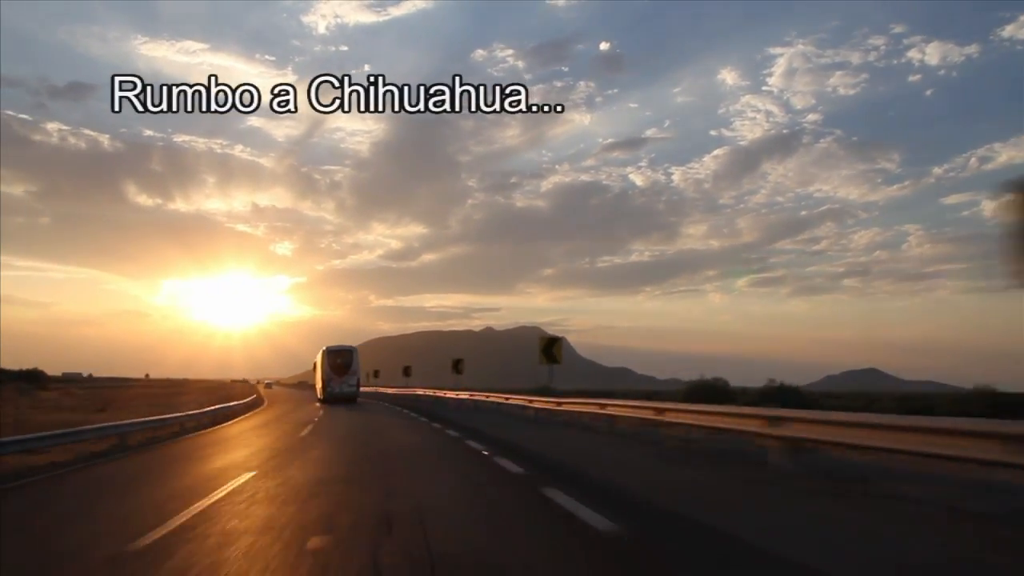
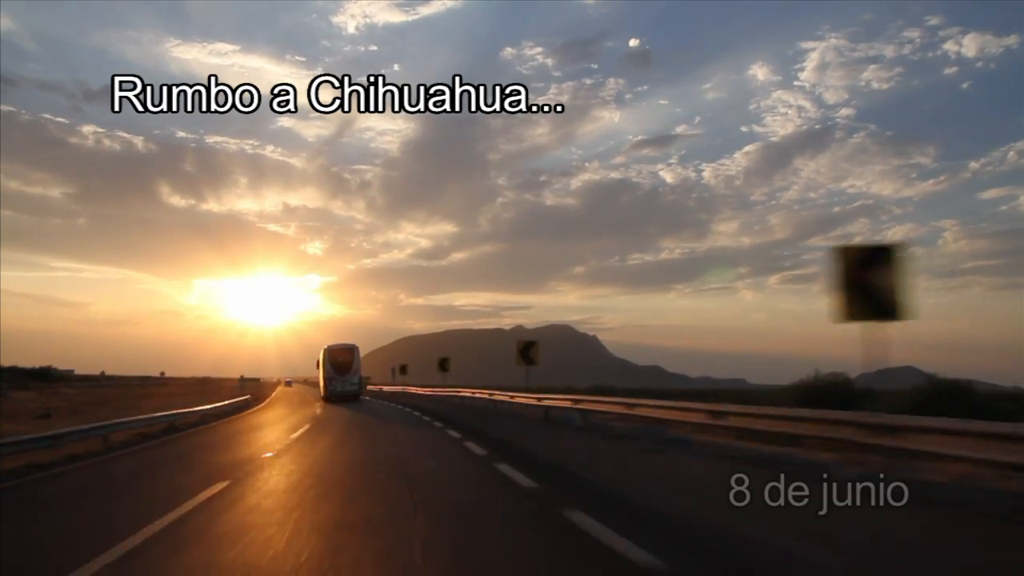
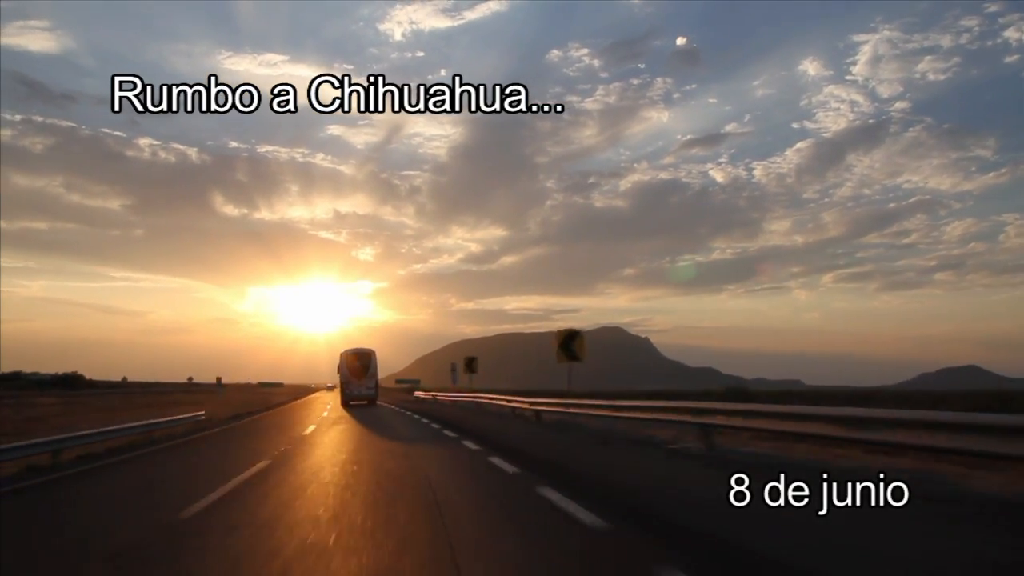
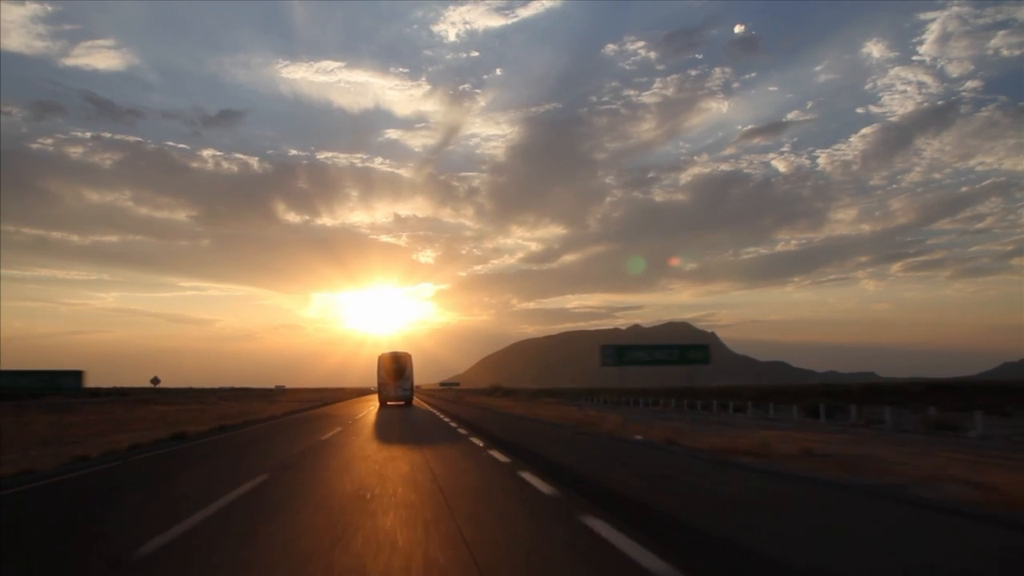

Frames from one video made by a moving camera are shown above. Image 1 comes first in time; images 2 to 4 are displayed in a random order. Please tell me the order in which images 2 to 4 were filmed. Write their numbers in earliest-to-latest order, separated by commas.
2, 3, 4
